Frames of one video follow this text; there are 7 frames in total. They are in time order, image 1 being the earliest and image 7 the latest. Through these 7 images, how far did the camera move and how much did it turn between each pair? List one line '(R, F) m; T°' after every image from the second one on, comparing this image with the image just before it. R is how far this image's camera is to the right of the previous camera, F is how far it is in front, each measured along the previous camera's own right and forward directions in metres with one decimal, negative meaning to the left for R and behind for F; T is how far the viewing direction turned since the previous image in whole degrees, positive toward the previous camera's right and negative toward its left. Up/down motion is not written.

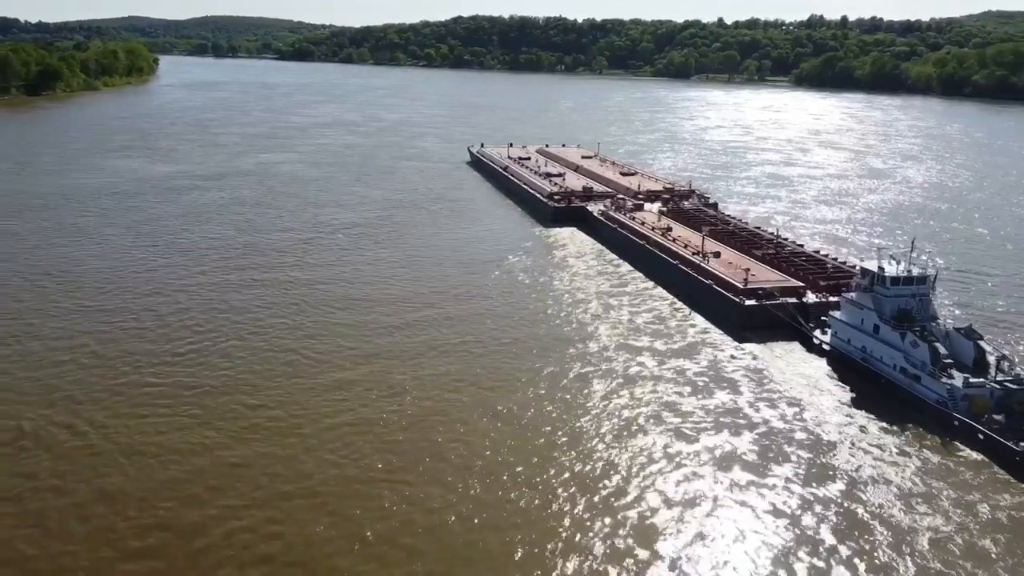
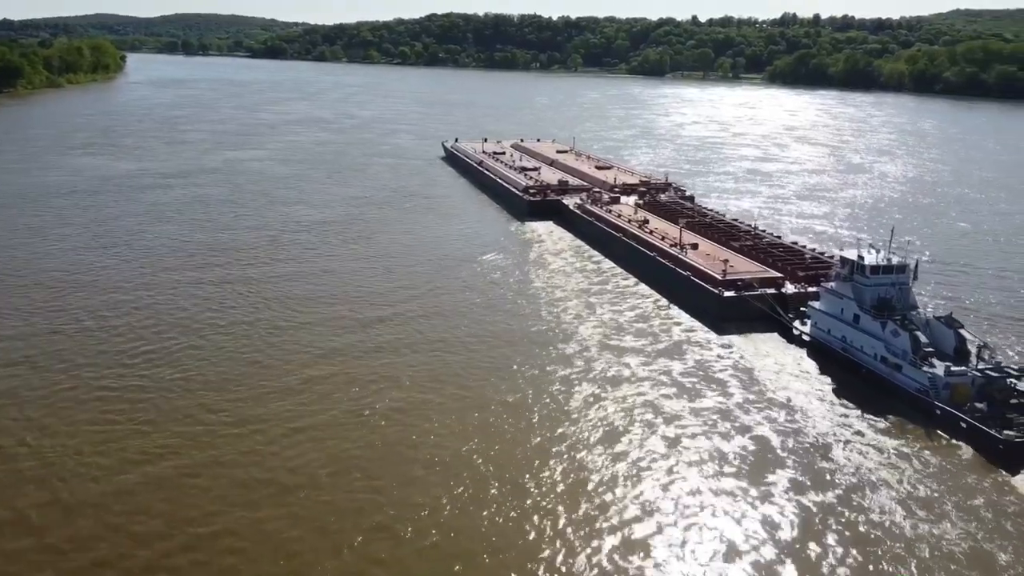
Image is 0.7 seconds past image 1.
(0.0, +0.8) m; +1°
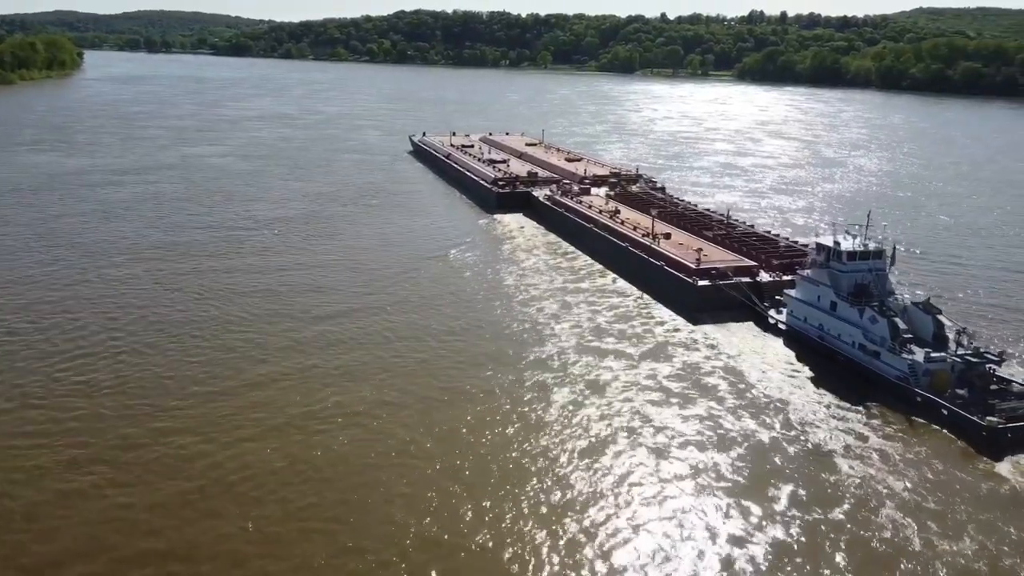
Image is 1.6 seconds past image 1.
(0.0, +1.3) m; +2°
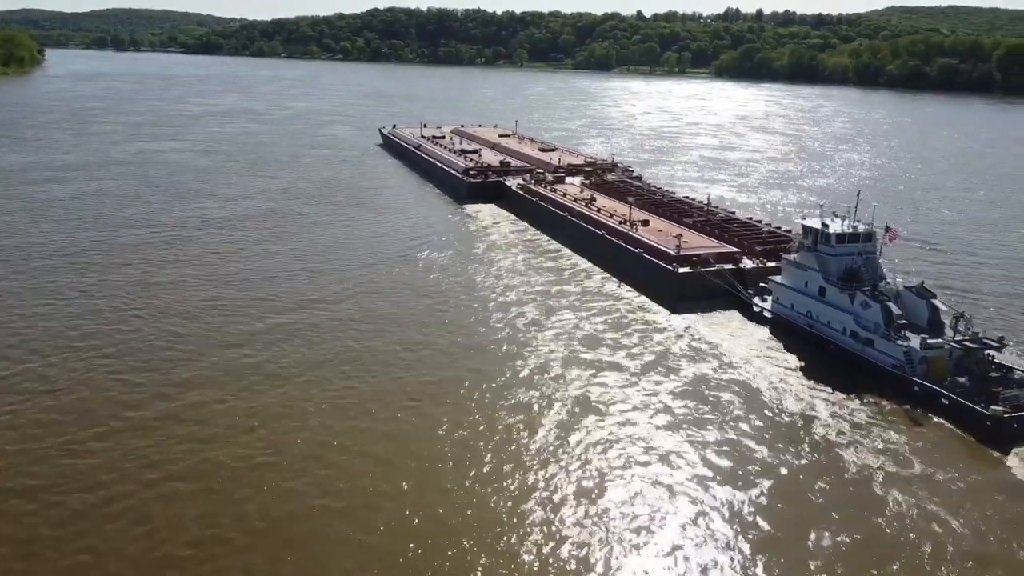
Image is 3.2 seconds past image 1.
(+0.2, +1.6) m; +1°
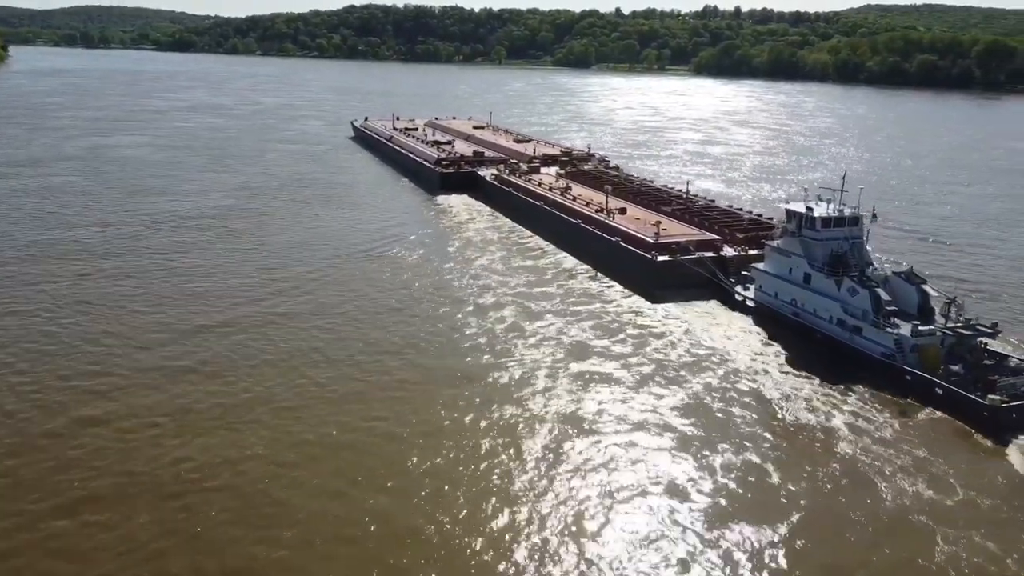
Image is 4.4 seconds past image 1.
(+0.2, +1.0) m; +1°
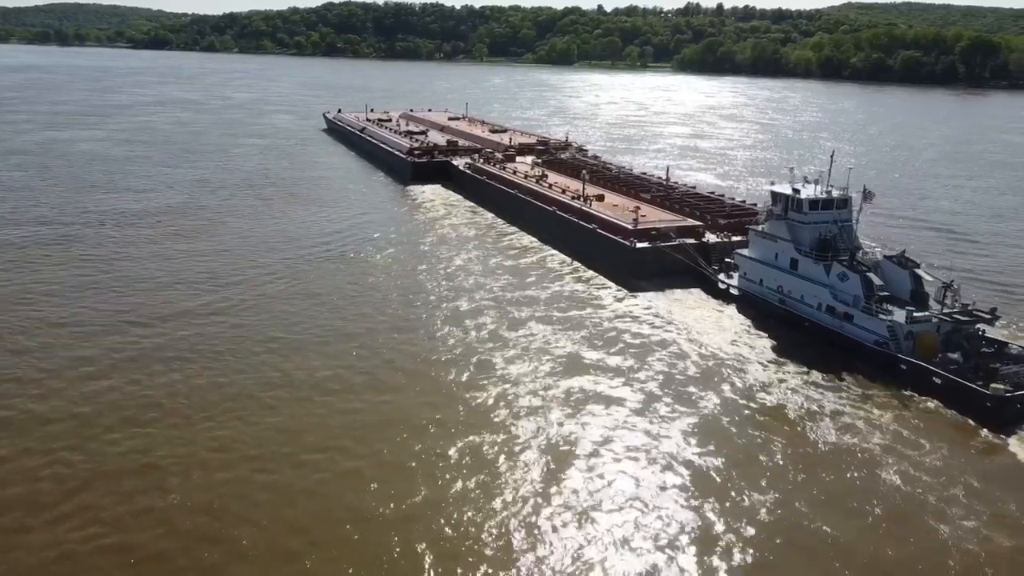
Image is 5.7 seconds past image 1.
(+0.3, +1.2) m; +1°
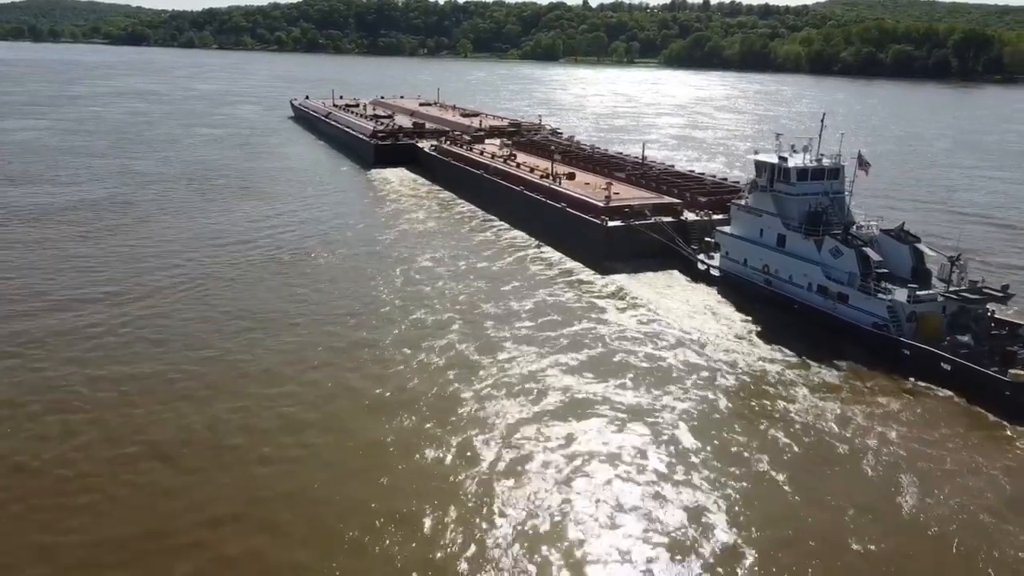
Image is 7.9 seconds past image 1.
(+0.6, +1.9) m; +1°
